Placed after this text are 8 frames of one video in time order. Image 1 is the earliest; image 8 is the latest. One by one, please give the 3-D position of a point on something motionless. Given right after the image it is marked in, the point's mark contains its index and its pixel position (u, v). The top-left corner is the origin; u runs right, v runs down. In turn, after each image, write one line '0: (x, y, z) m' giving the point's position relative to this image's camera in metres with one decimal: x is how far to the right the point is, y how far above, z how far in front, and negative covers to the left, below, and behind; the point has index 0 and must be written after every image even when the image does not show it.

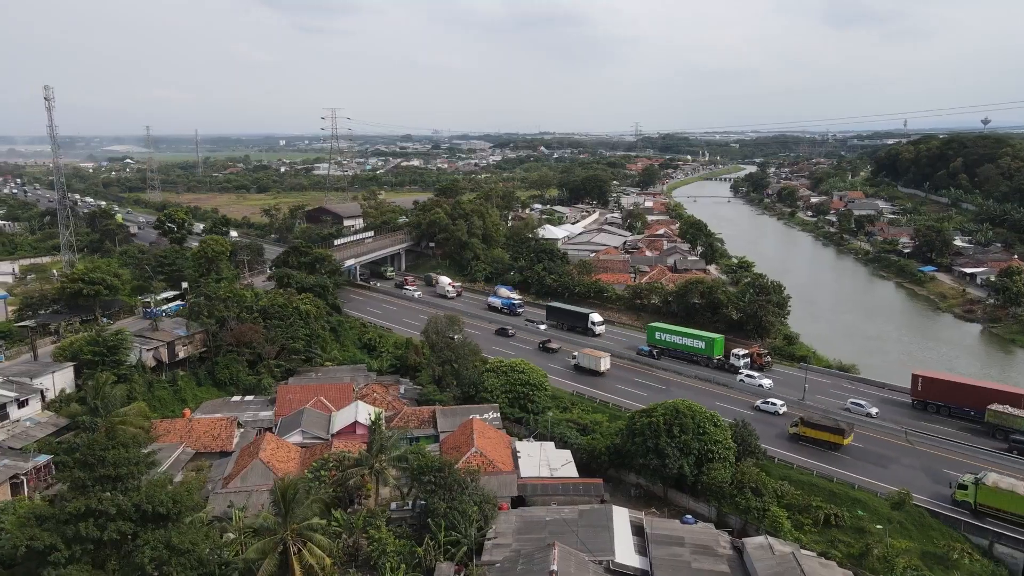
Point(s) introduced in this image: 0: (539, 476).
0: (+0.7, -5.1, +19.7) m
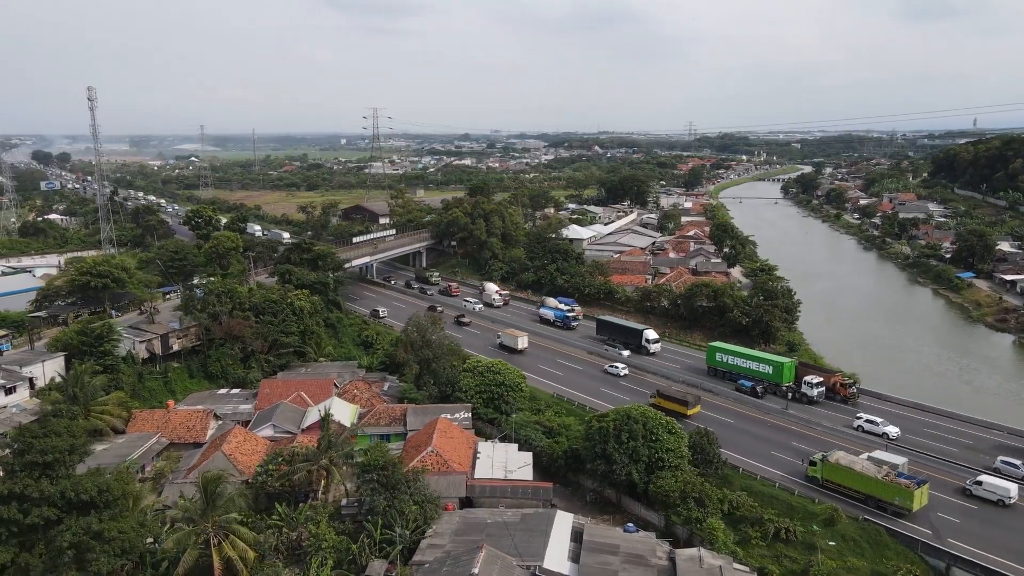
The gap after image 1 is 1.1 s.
0: (-0.5, -5.1, +19.6) m
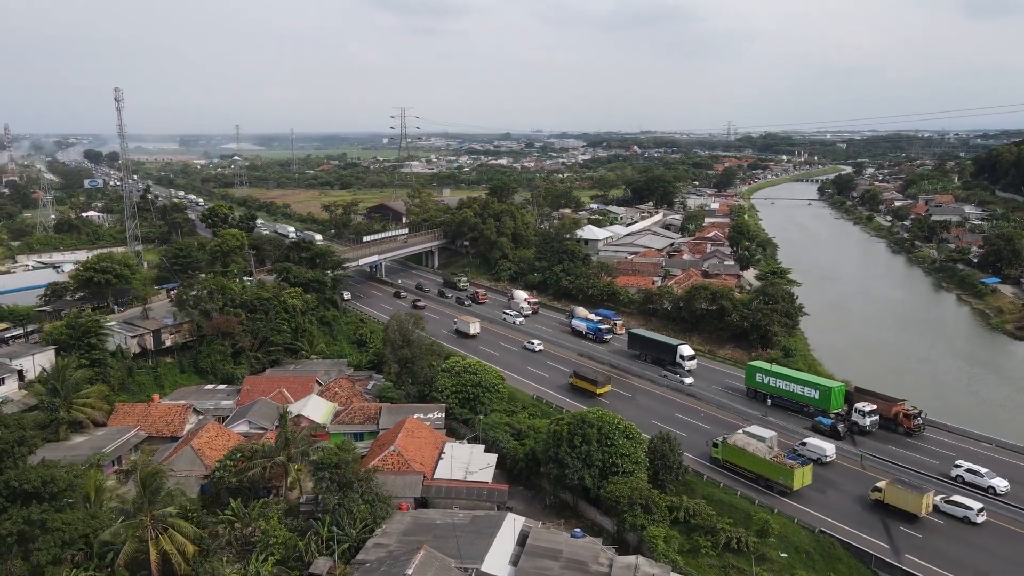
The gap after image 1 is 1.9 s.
0: (-1.6, -5.1, +19.6) m
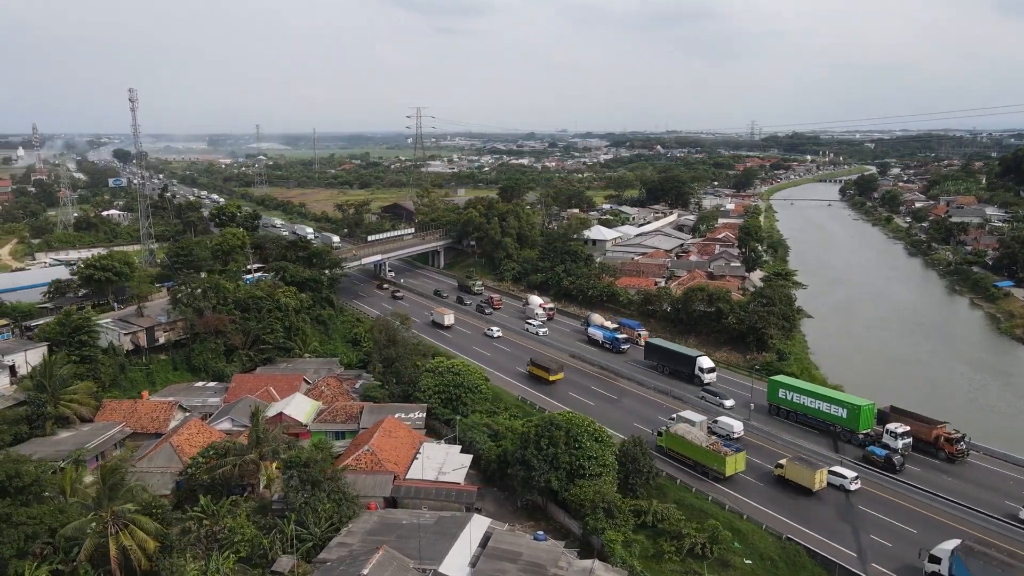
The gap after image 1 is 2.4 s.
0: (-2.4, -5.1, +19.6) m
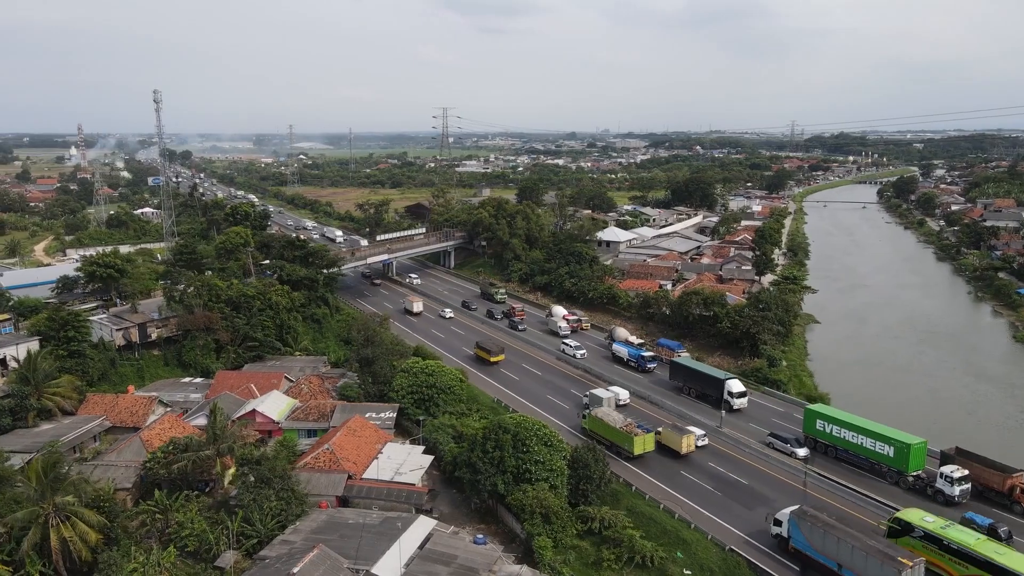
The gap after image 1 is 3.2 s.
0: (-3.6, -5.1, +19.7) m
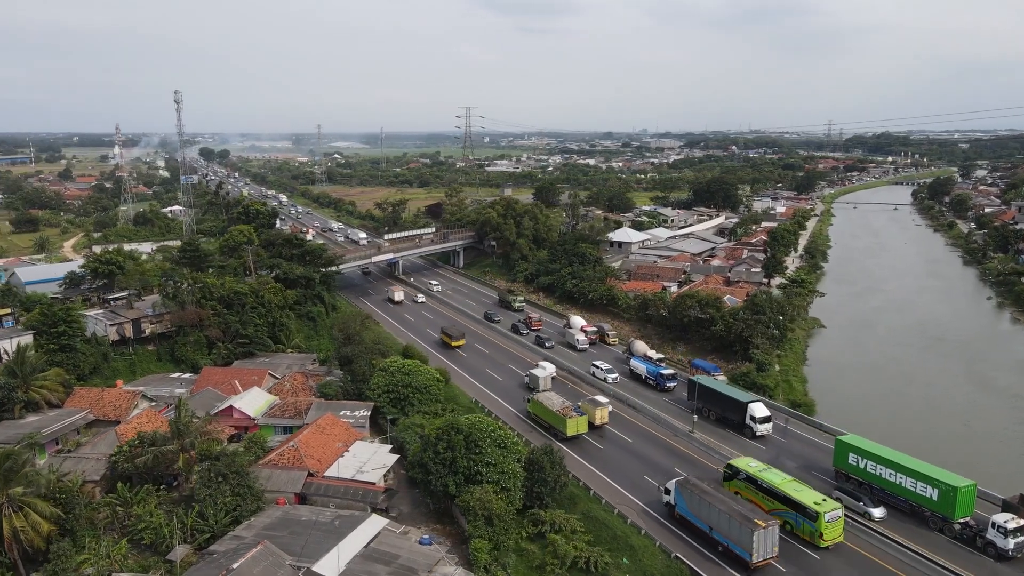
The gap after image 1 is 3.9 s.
0: (-4.7, -5.1, +19.8) m
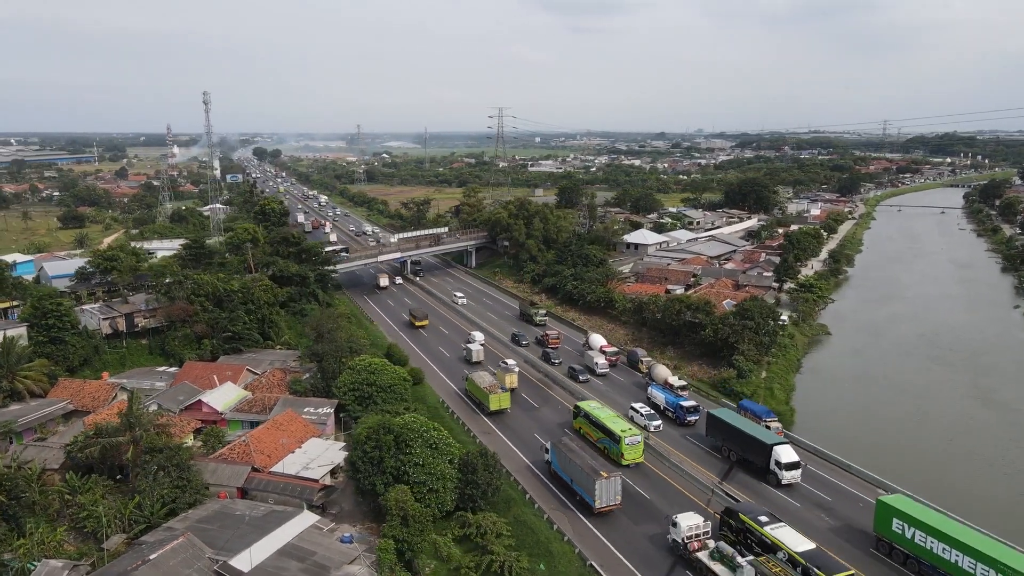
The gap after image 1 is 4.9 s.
0: (-6.3, -5.1, +20.1) m
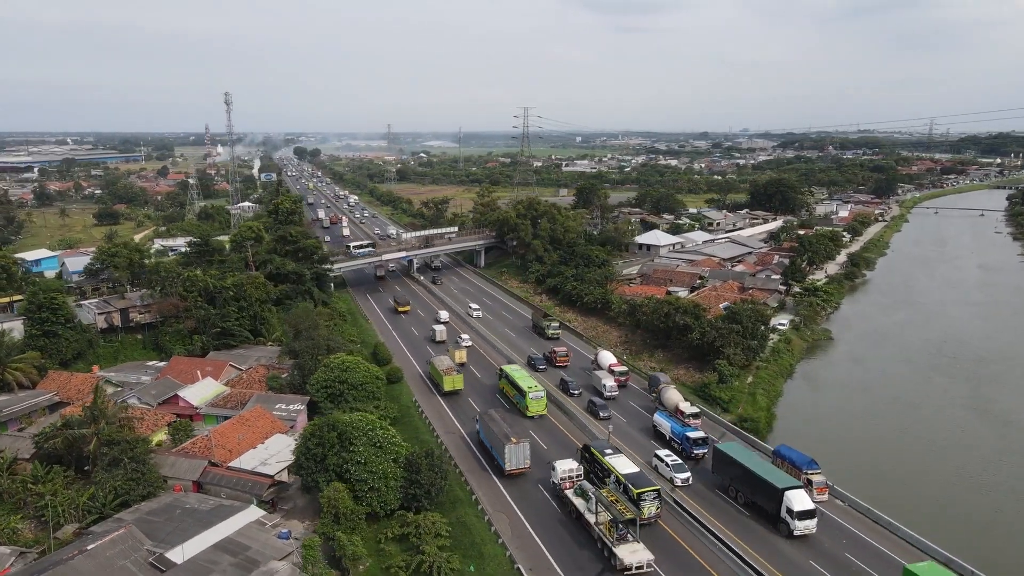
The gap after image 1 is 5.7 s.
0: (-7.6, -5.0, +20.5) m
